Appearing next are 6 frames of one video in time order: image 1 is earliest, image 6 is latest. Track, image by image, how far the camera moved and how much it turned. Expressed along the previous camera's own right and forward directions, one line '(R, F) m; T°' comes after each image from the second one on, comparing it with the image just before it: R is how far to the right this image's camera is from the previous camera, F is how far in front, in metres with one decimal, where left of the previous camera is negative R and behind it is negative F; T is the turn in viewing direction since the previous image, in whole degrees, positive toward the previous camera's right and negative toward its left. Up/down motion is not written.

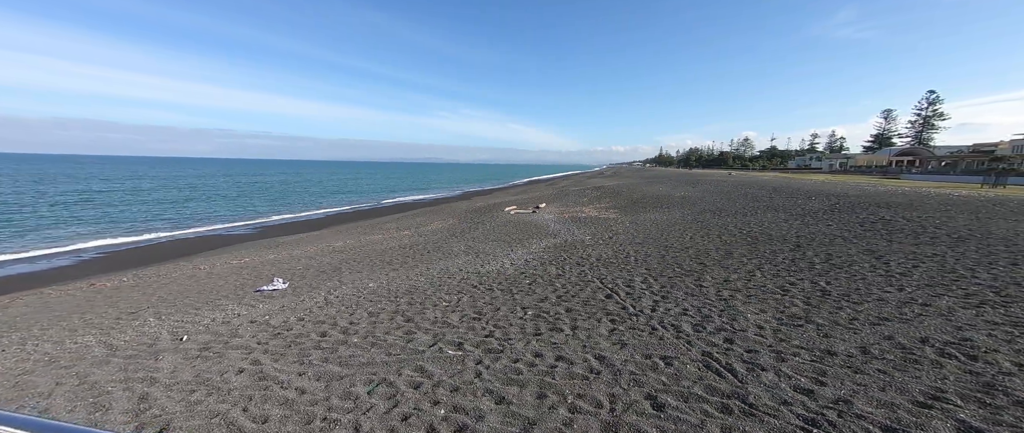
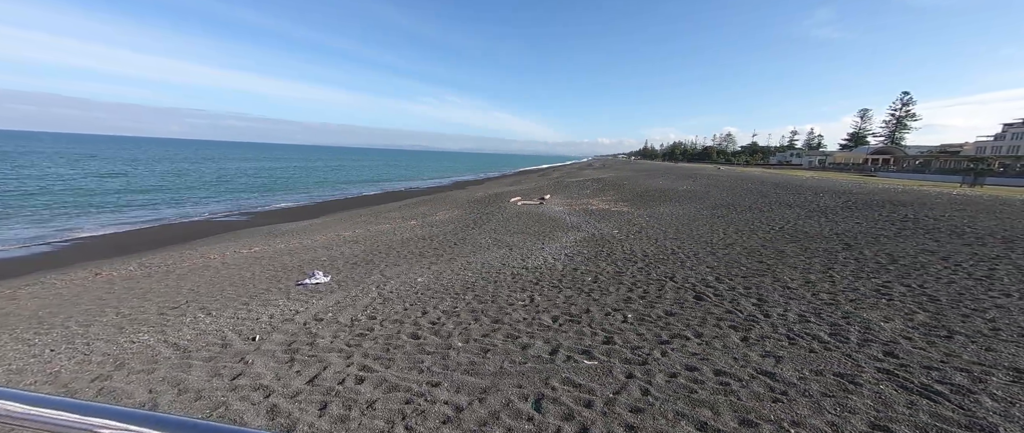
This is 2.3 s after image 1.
(-1.3, +0.3) m; +1°
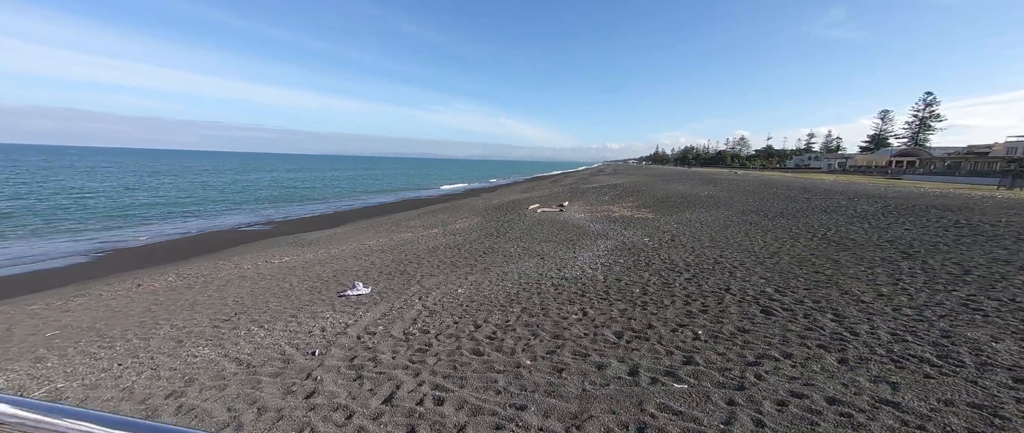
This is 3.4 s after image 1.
(-0.6, +0.1) m; -2°
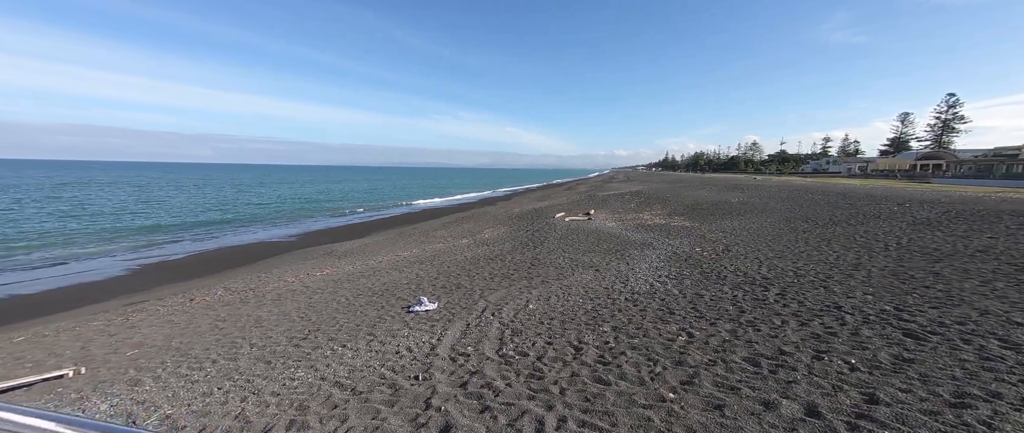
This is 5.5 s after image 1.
(-1.1, +0.2) m; -2°
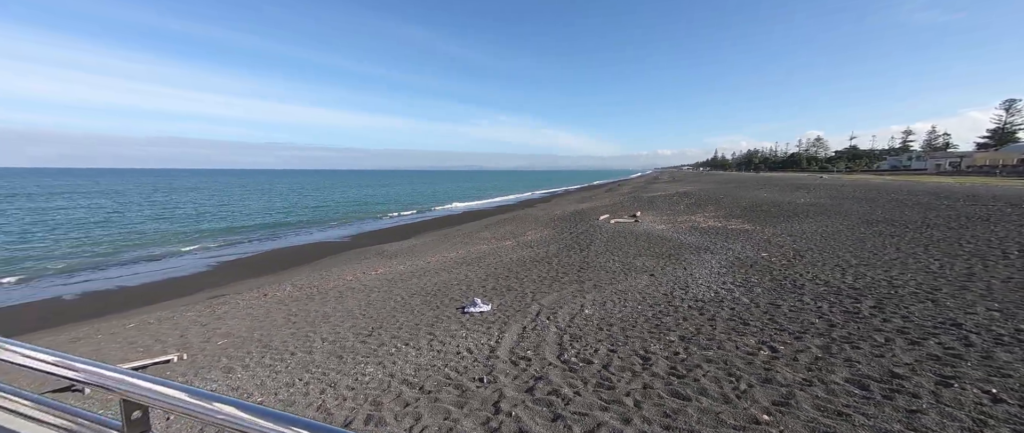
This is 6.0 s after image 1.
(-0.3, +0.1) m; -7°
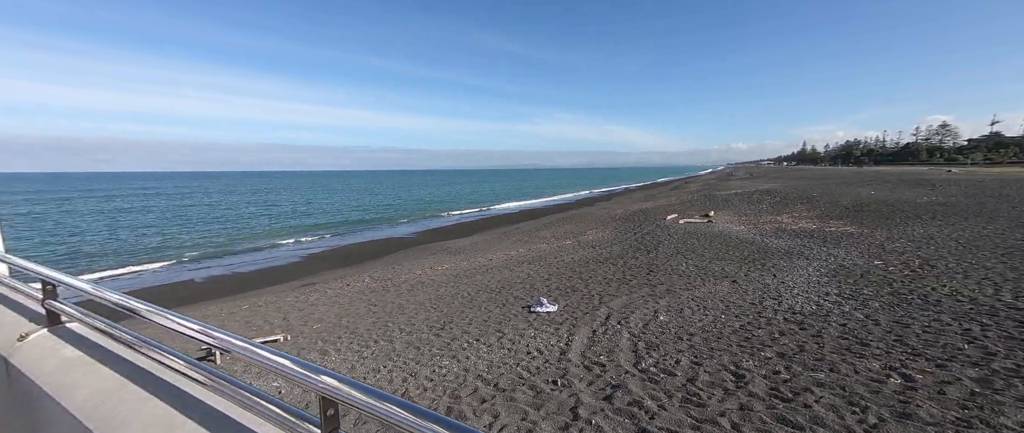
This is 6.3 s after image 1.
(-0.2, +0.1) m; -10°
